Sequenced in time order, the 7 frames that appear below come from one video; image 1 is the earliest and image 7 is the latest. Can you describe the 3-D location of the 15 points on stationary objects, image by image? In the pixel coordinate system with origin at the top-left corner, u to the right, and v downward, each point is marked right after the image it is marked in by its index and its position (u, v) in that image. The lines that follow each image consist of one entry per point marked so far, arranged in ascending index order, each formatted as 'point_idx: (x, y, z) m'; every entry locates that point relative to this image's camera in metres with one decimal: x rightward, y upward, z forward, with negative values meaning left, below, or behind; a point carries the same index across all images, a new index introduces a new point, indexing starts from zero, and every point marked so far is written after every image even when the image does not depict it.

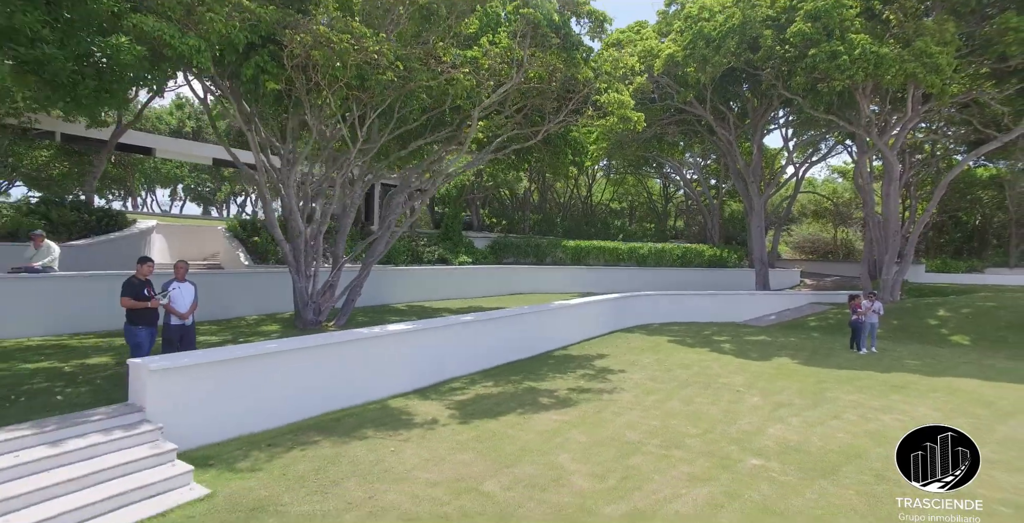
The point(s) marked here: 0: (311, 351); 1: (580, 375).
0: (-2.4, -1.1, +6.8) m
1: (+1.2, -1.9, +9.8) m
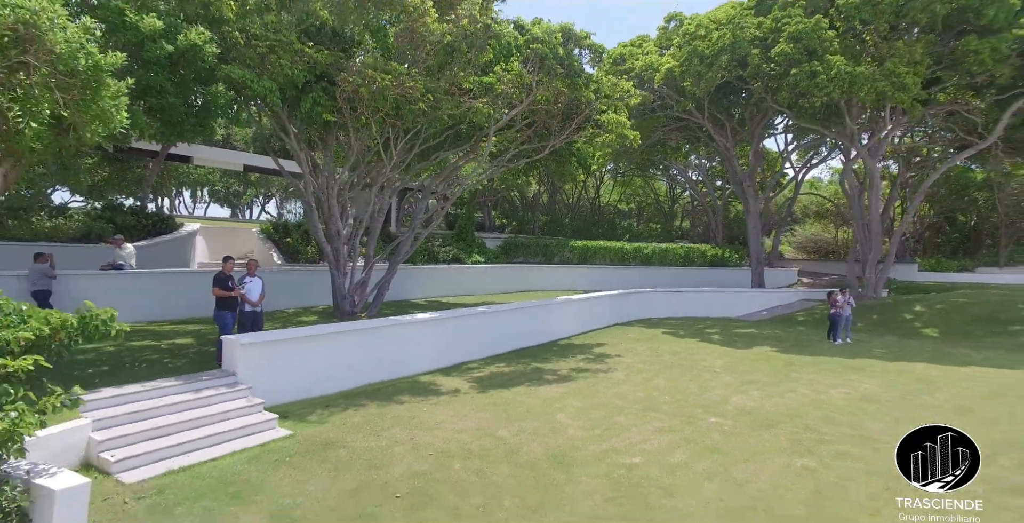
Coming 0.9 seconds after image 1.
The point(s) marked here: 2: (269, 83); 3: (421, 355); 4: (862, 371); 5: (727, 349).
0: (-2.3, -1.1, +8.4) m
1: (+1.3, -1.9, +11.3) m
2: (-3.3, +2.3, +7.8) m
3: (-1.6, -1.5, +9.6) m
4: (+6.5, -2.0, +10.5) m
5: (+4.9, -2.0, +12.9) m
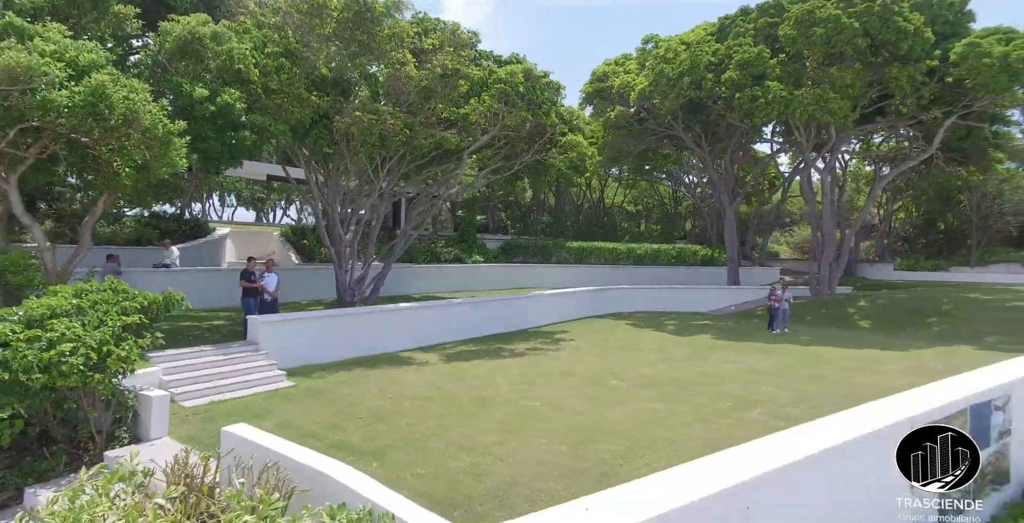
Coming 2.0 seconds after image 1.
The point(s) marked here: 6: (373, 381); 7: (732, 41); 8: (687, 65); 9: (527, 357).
0: (-3.1, -1.1, +10.9) m
1: (+0.6, -1.9, +13.7) m
2: (-4.2, +2.3, +10.4) m
3: (-2.3, -1.5, +12.1) m
4: (+5.7, -2.0, +12.6) m
5: (+4.3, -2.0, +15.2) m
6: (-2.2, -1.9, +9.3) m
7: (+6.9, +7.0, +17.9) m
8: (+5.5, +6.2, +18.1) m
9: (+0.3, -2.0, +11.8) m
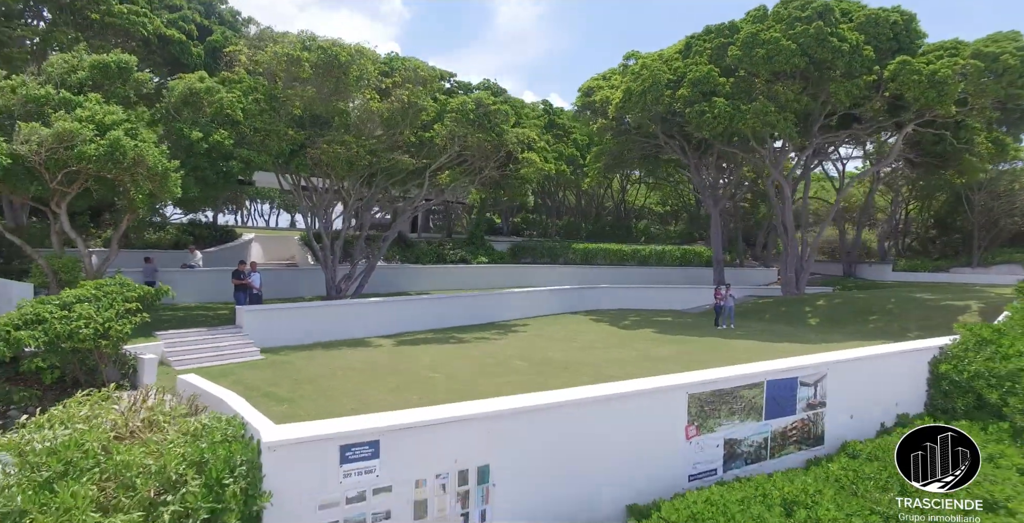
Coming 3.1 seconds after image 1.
0: (-4.5, -1.1, +13.6) m
1: (-0.5, -2.0, +16.0) m
2: (-5.6, +2.3, +13.1) m
3: (-3.7, -1.6, +14.7) m
4: (+4.4, -2.1, +14.5) m
5: (+3.2, -2.1, +17.1) m
6: (-3.8, -2.0, +11.9) m
7: (+6.1, +6.9, +19.6) m
8: (+4.7, +6.1, +19.9) m
9: (-1.1, -2.0, +14.2) m
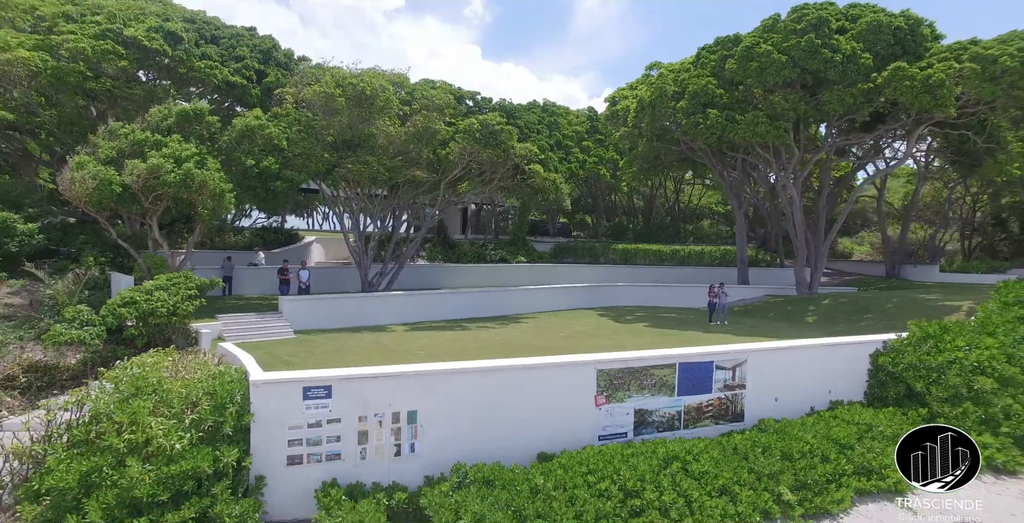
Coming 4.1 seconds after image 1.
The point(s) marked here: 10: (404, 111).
0: (-4.7, -1.1, +16.6) m
1: (-0.4, -2.0, +18.4) m
2: (-5.9, +2.3, +16.3) m
3: (-3.7, -1.6, +17.6) m
4: (+4.3, -2.1, +16.2) m
5: (+3.5, -2.1, +19.0) m
6: (-4.2, -2.0, +14.8) m
7: (+6.7, +6.9, +21.0) m
8: (+5.3, +6.1, +21.5) m
9: (-1.2, -2.0, +16.7) m
10: (-3.3, +4.6, +17.5) m
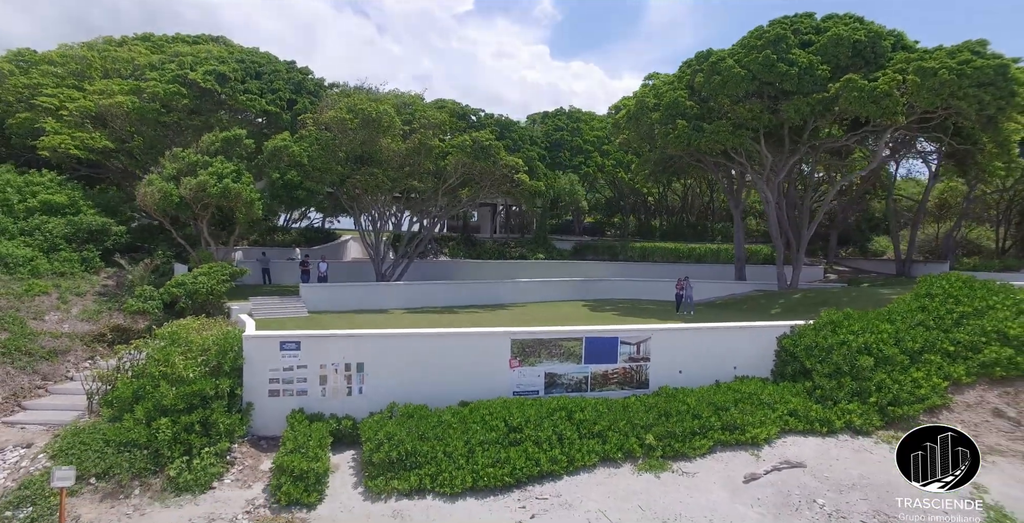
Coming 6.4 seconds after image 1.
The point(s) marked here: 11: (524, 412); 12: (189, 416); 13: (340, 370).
0: (-5.4, -0.9, +20.2) m
1: (-0.9, -1.8, +21.4) m
2: (-6.6, +2.5, +20.0) m
3: (-4.3, -1.4, +21.1) m
4: (+3.5, -1.9, +18.7) m
5: (+3.0, -1.9, +21.6) m
6: (-5.2, -1.8, +18.4) m
7: (+6.5, +7.1, +23.1) m
8: (+5.2, +6.3, +23.8) m
9: (-1.9, -1.8, +19.8) m
10: (-3.8, +4.8, +20.9) m
11: (+0.3, -3.1, +12.1) m
12: (-6.0, -2.9, +10.7) m
13: (-3.6, -2.3, +12.2) m
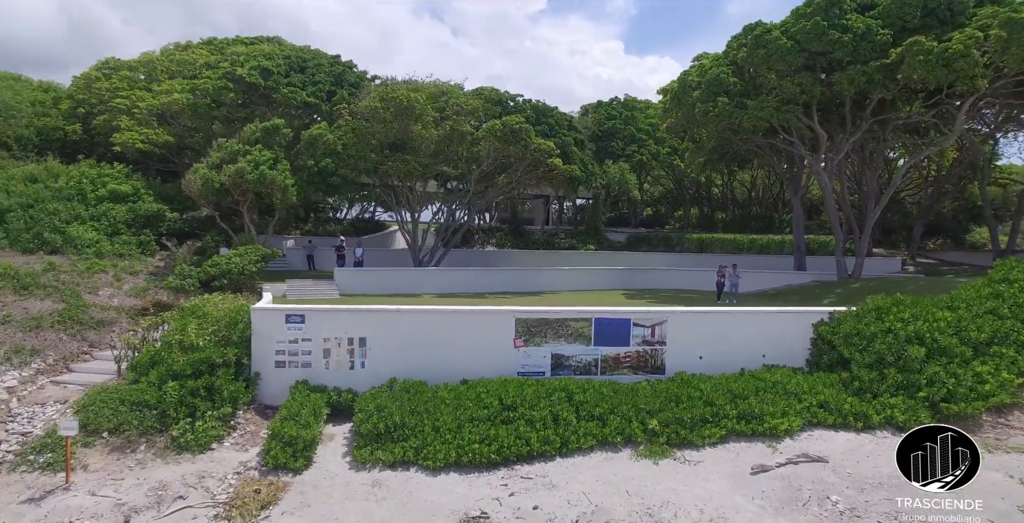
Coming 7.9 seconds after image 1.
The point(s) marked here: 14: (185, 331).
0: (-4.3, -0.4, +20.6) m
1: (+0.3, -1.3, +21.2) m
2: (-5.5, +3.1, +20.6) m
3: (-3.1, -0.8, +21.3) m
4: (+4.3, -1.5, +17.9) m
5: (+4.2, -1.4, +20.8) m
6: (-4.3, -1.2, +18.8) m
7: (+7.9, +7.5, +21.9) m
8: (+6.7, +6.8, +22.7) m
9: (-0.9, -1.3, +19.8) m
10: (-2.6, +5.3, +21.0) m
11: (+0.2, -2.6, +11.8) m
12: (-6.2, -2.3, +11.2) m
13: (-3.6, -1.8, +12.4) m
14: (-6.8, -1.4, +11.9) m
